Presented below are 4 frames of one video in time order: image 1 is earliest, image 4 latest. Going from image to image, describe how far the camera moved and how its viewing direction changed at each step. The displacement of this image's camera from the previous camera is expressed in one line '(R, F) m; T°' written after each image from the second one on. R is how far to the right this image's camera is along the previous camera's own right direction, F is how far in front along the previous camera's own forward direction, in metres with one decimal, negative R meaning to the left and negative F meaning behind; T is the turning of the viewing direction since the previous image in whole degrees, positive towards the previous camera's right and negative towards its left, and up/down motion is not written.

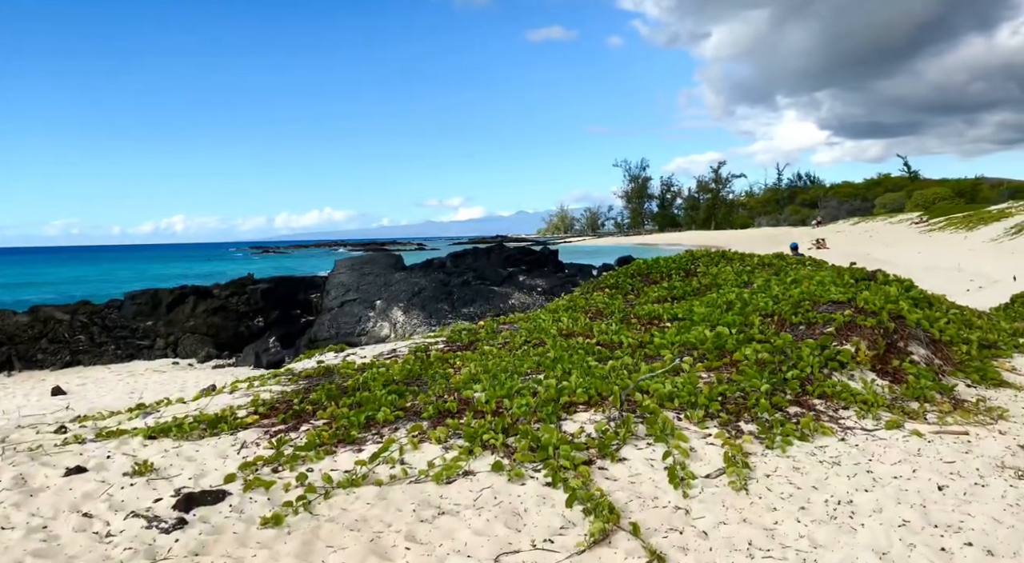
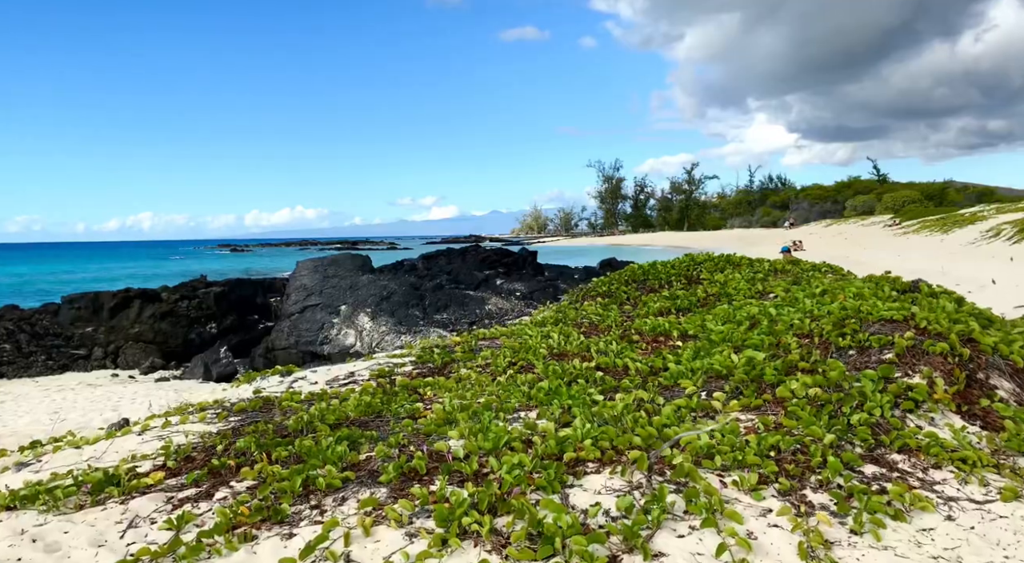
(-0.1, +1.6) m; +2°
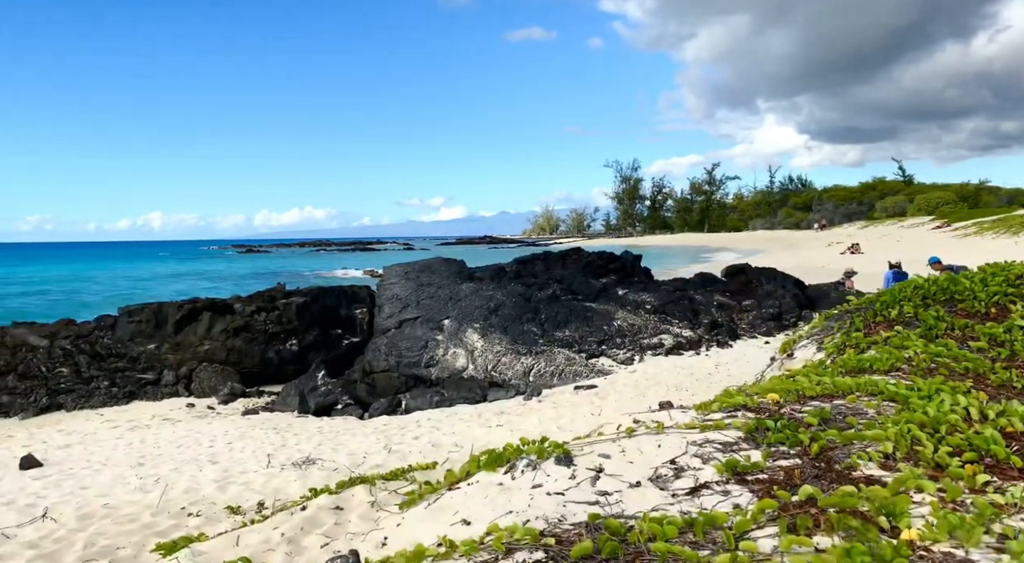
(-3.2, +3.1) m; -1°
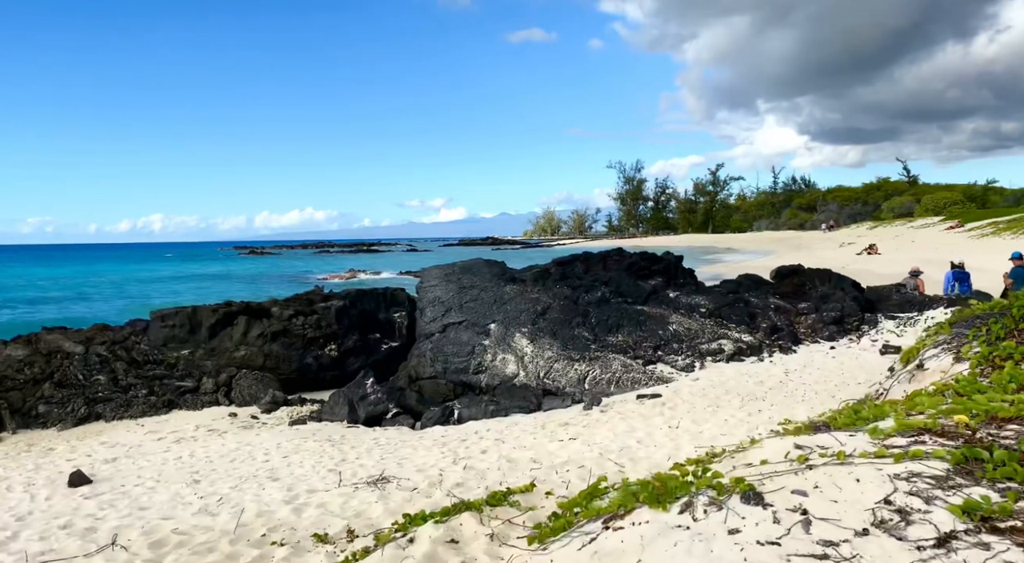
(-1.2, +0.8) m; 0°
